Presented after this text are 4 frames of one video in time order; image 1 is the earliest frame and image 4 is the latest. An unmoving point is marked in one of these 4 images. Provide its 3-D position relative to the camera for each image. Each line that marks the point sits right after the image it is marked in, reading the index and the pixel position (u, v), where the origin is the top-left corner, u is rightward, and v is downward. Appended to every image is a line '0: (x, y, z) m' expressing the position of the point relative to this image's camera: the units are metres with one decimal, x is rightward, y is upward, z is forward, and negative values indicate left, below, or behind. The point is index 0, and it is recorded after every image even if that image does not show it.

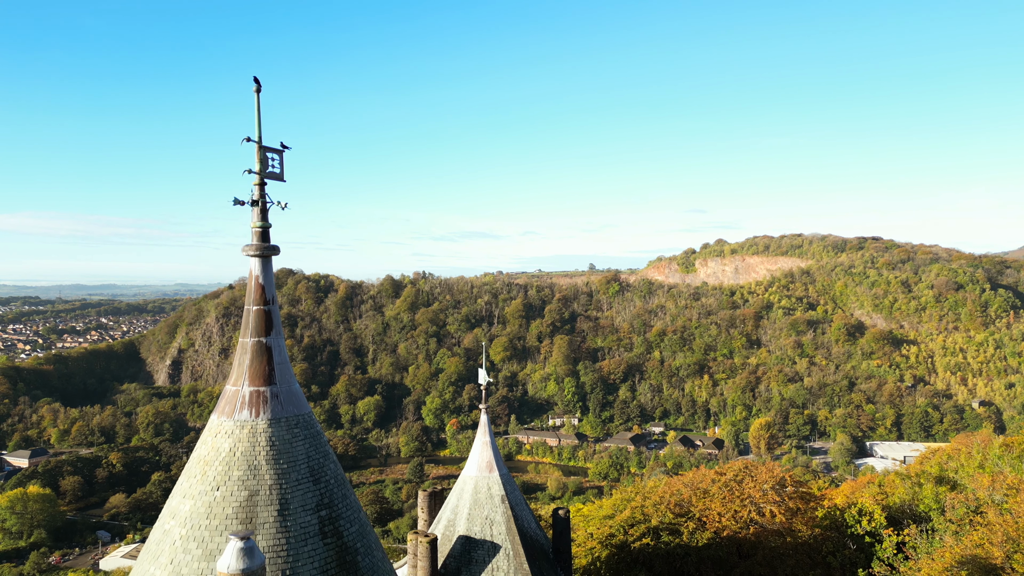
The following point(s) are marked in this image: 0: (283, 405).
0: (-4.2, -2.1, +10.0) m
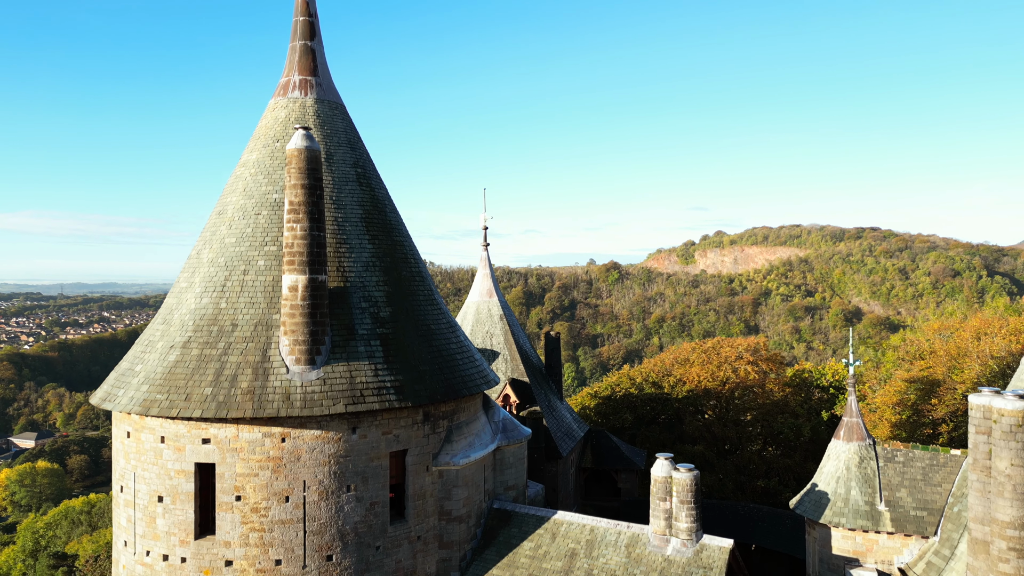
0: (-4.3, +4.5, +12.8) m
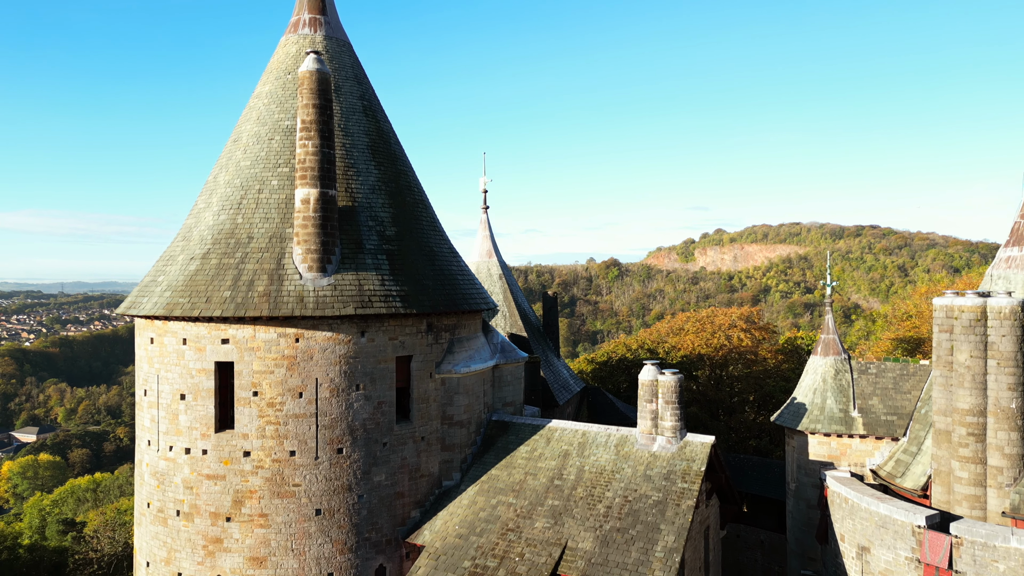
0: (-4.3, +6.2, +13.6) m
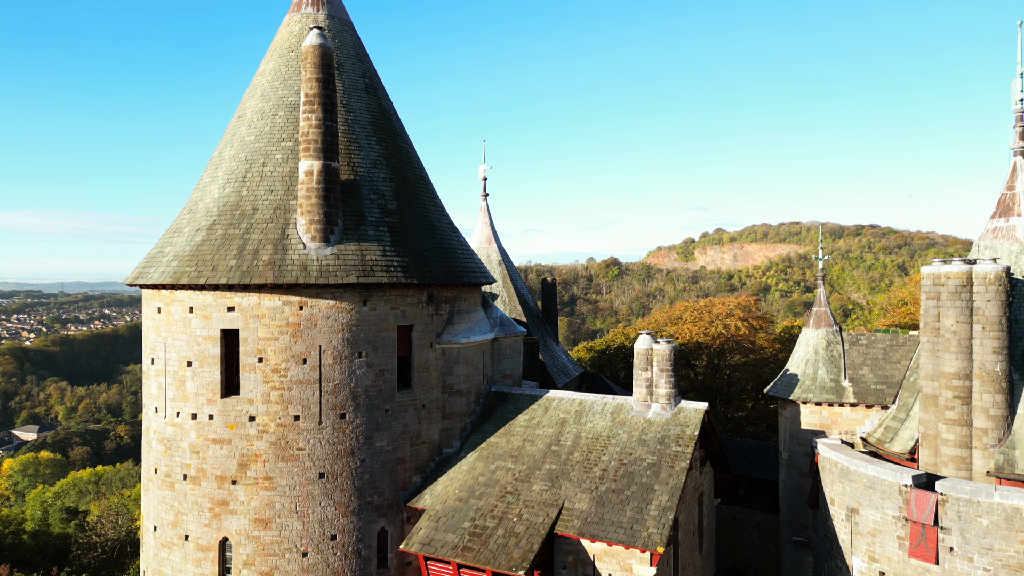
0: (-4.4, +6.8, +13.9) m
